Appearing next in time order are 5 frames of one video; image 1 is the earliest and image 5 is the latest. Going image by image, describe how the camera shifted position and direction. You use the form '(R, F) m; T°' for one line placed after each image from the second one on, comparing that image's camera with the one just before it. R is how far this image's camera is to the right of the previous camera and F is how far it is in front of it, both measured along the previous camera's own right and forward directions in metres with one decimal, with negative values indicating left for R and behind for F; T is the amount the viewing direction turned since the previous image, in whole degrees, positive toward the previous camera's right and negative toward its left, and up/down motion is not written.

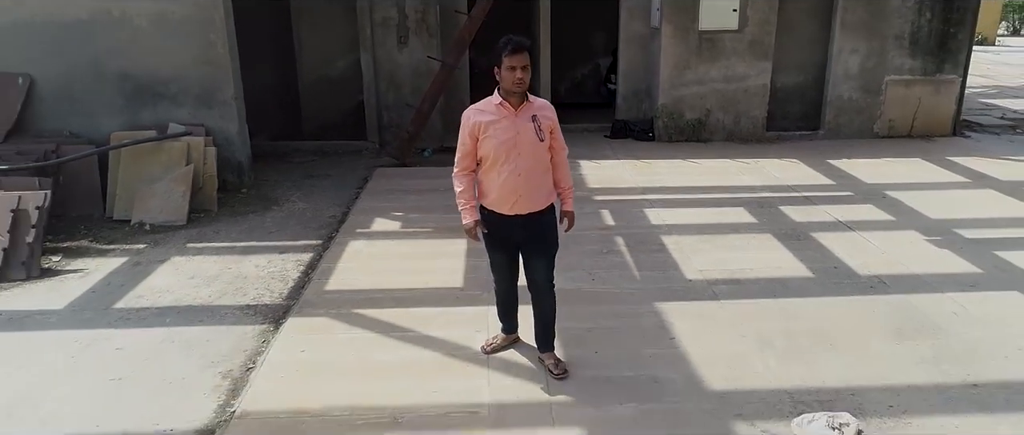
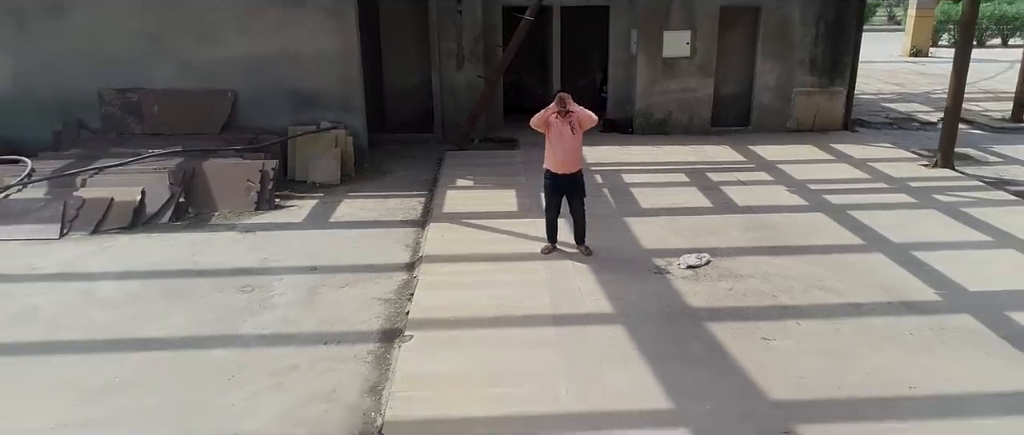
(-0.3, -2.6) m; 0°
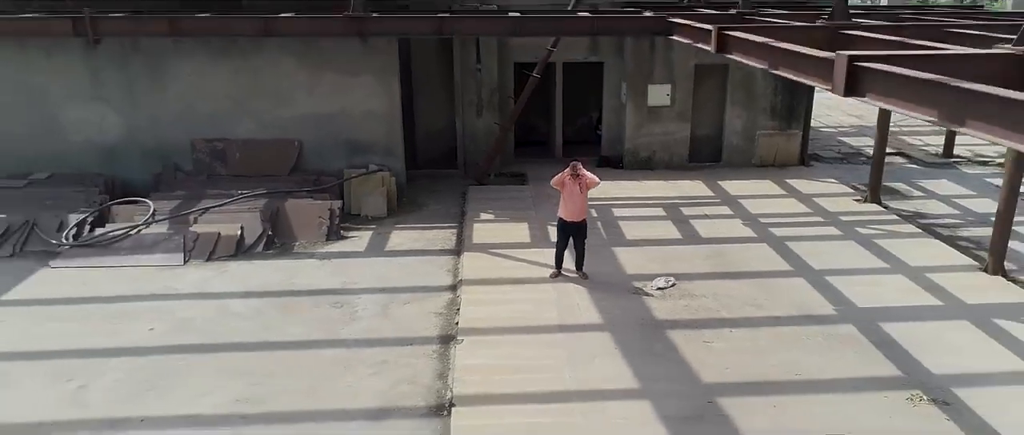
(-0.2, -1.7) m; 0°
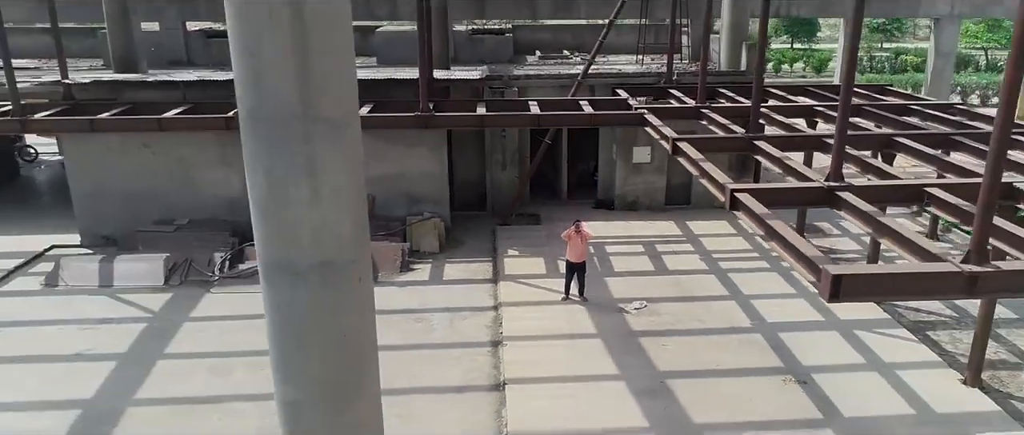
(-0.3, -3.1) m; 0°
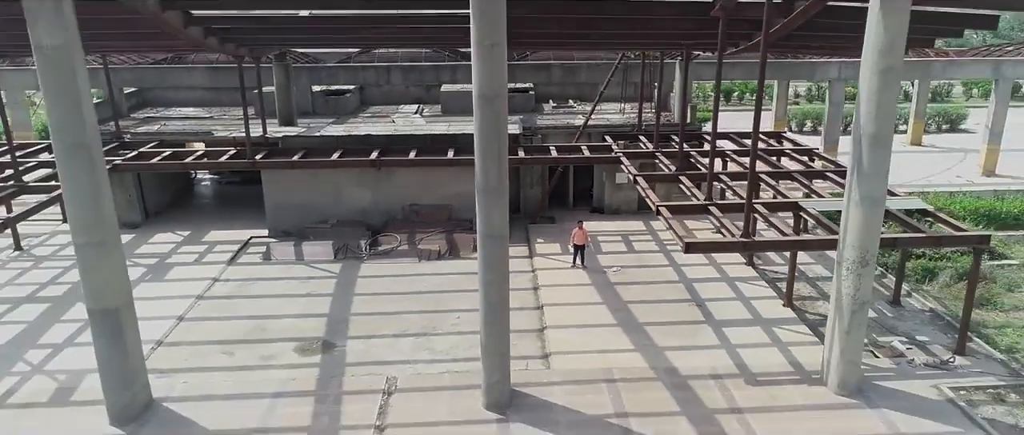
(-0.7, -7.1) m; 0°
